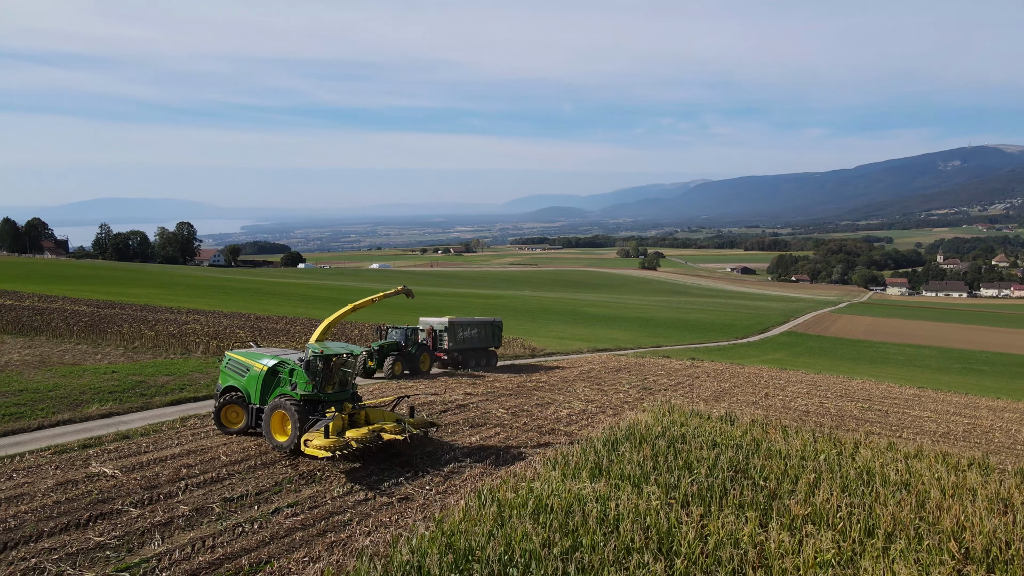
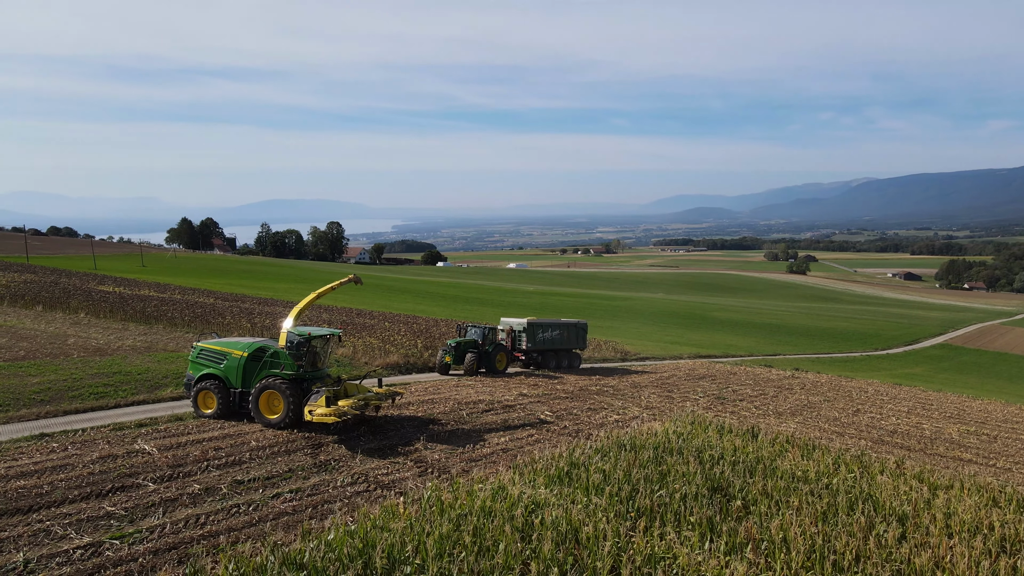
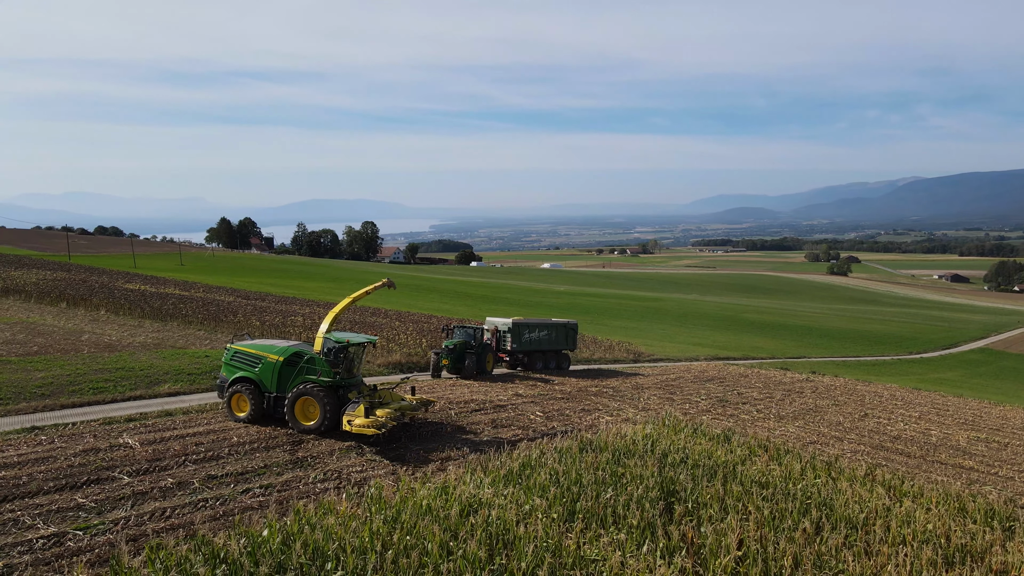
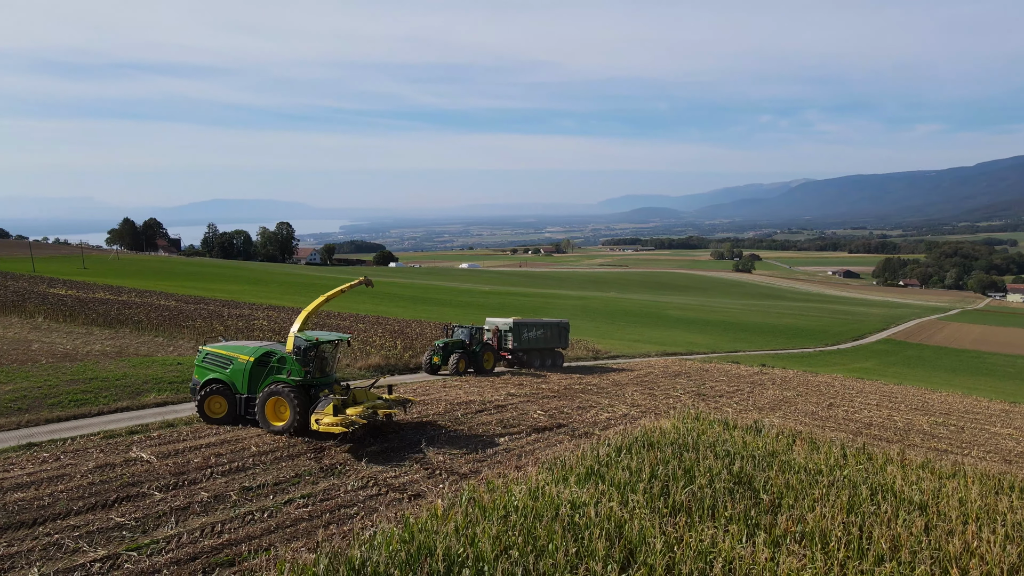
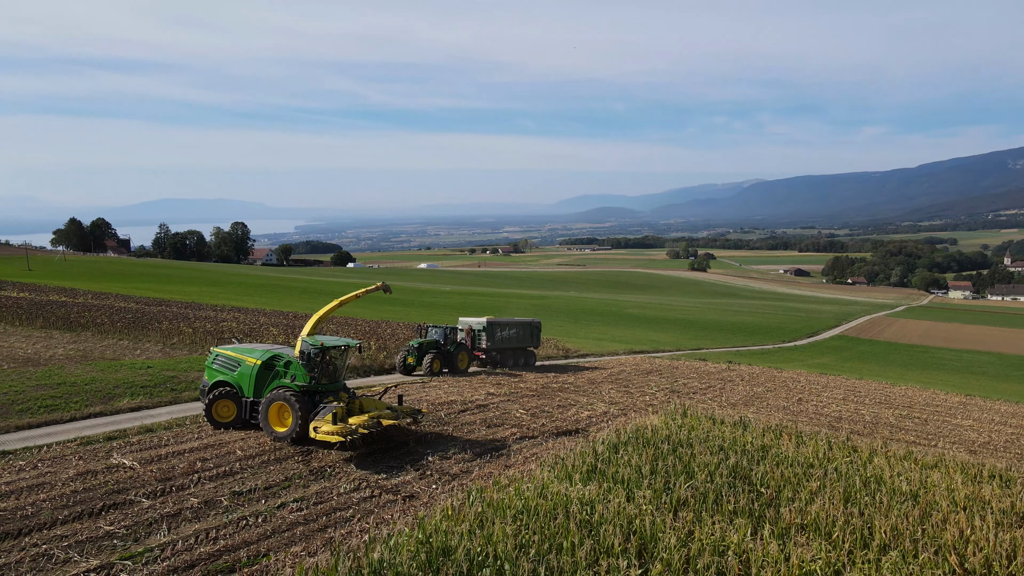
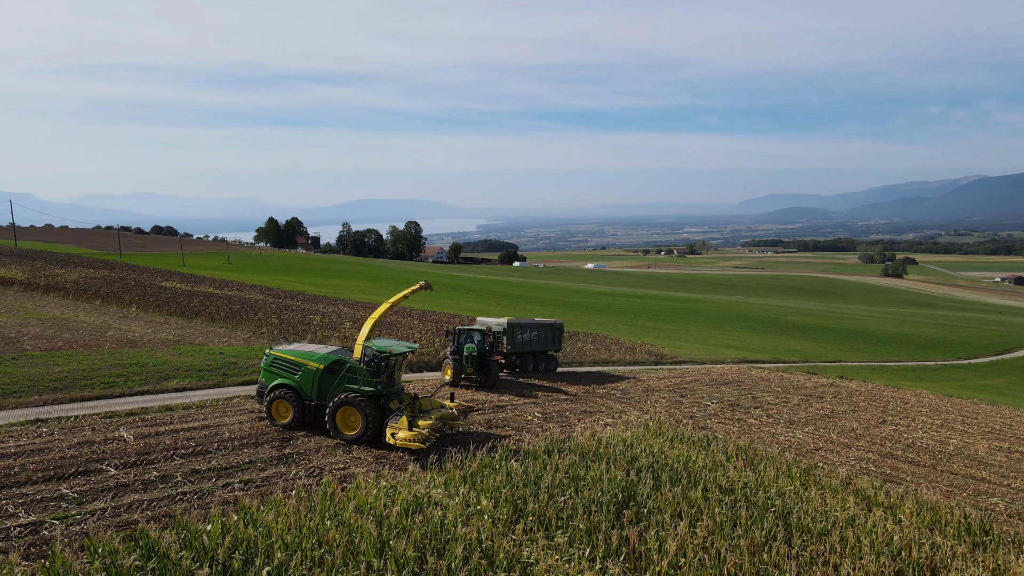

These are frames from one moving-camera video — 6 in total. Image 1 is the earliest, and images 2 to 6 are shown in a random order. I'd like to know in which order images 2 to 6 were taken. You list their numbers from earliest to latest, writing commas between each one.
5, 4, 2, 3, 6
